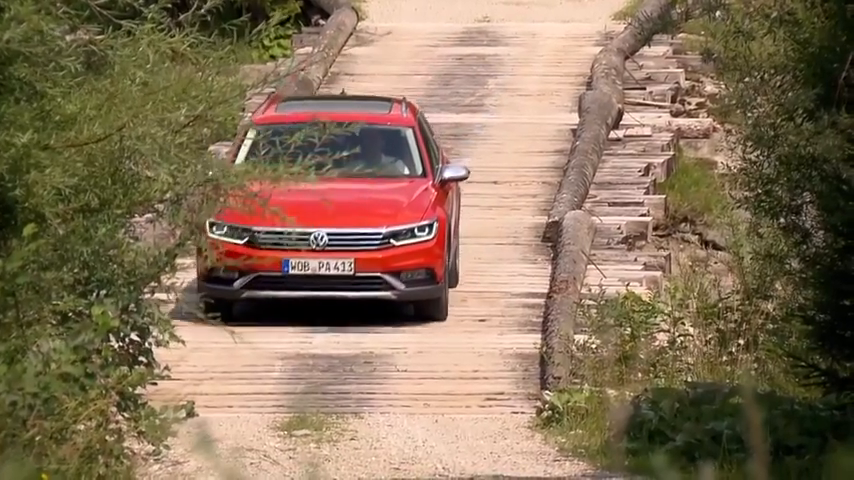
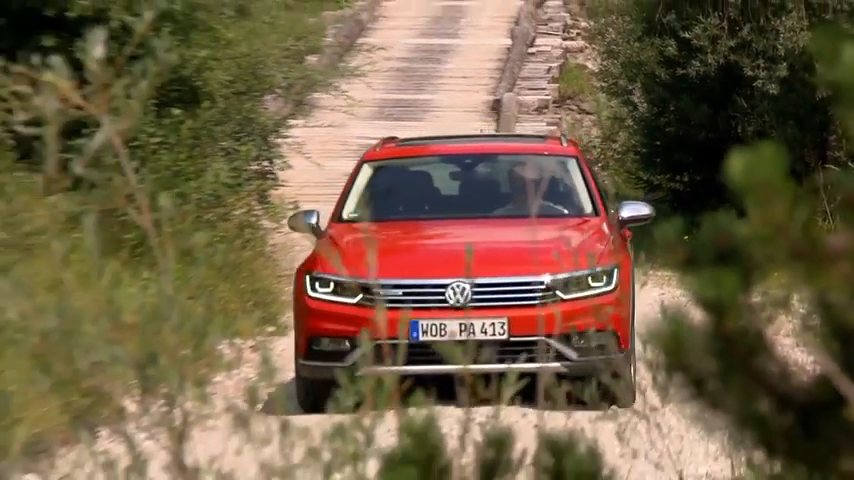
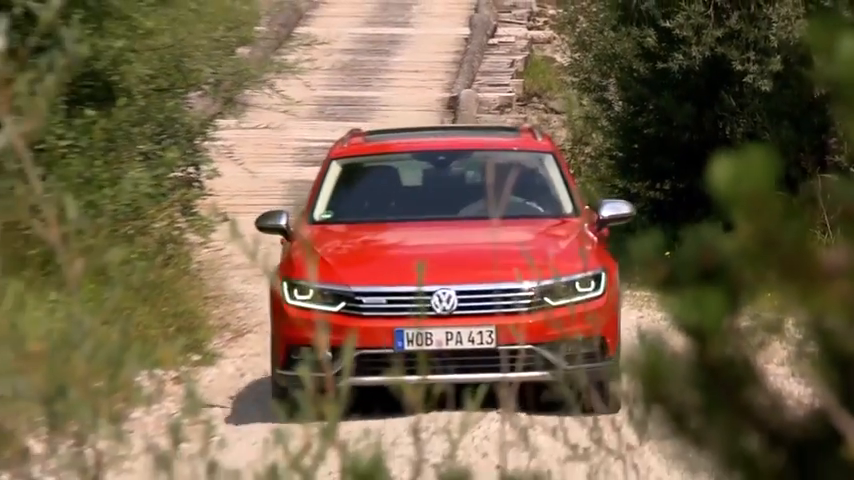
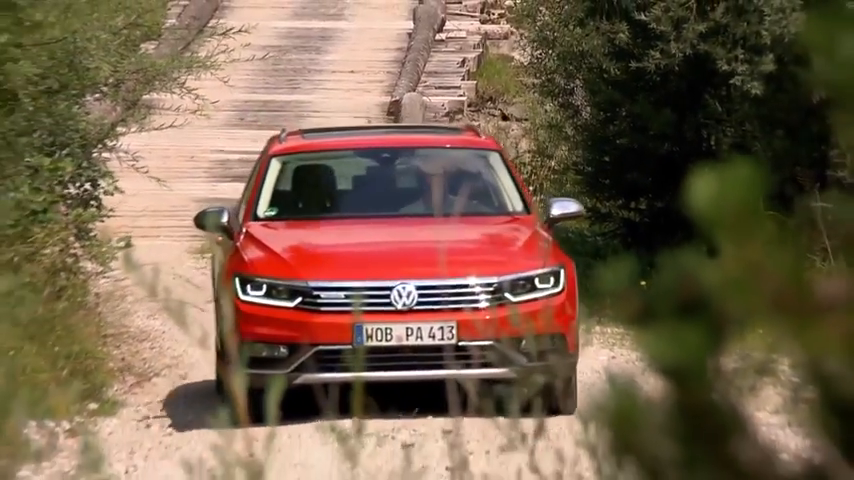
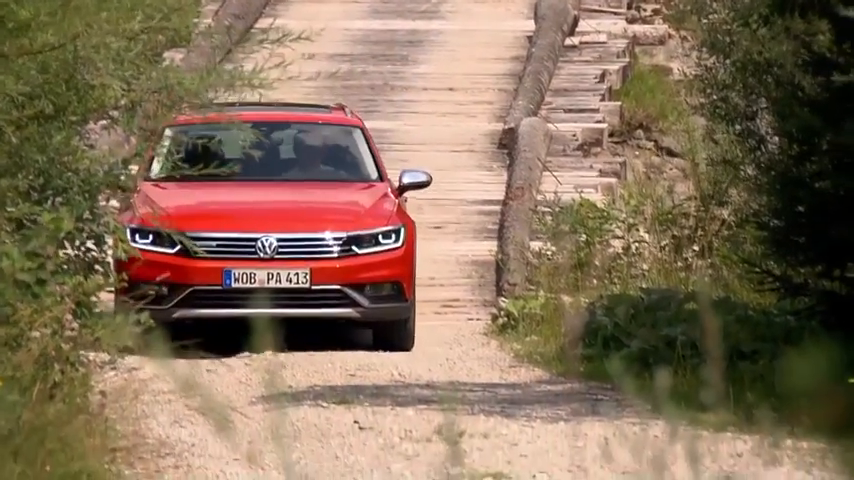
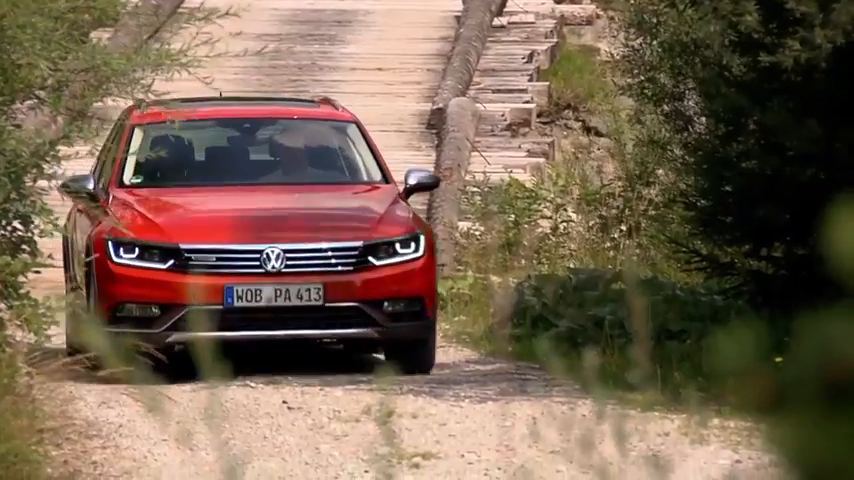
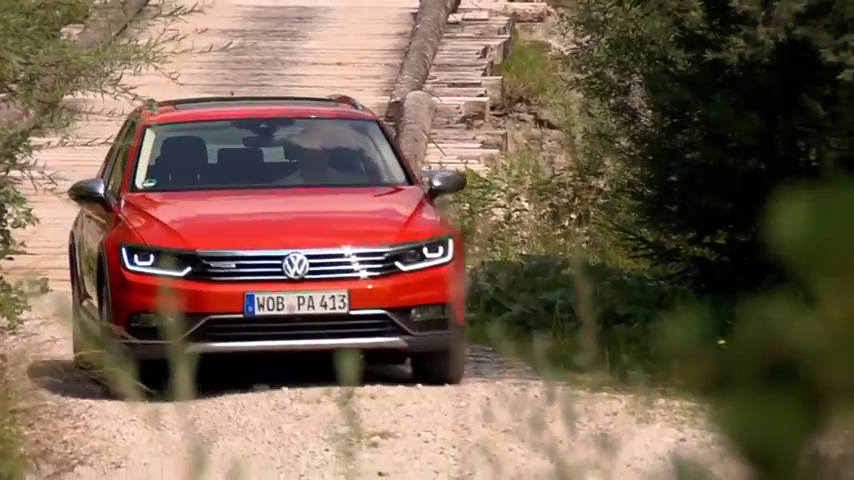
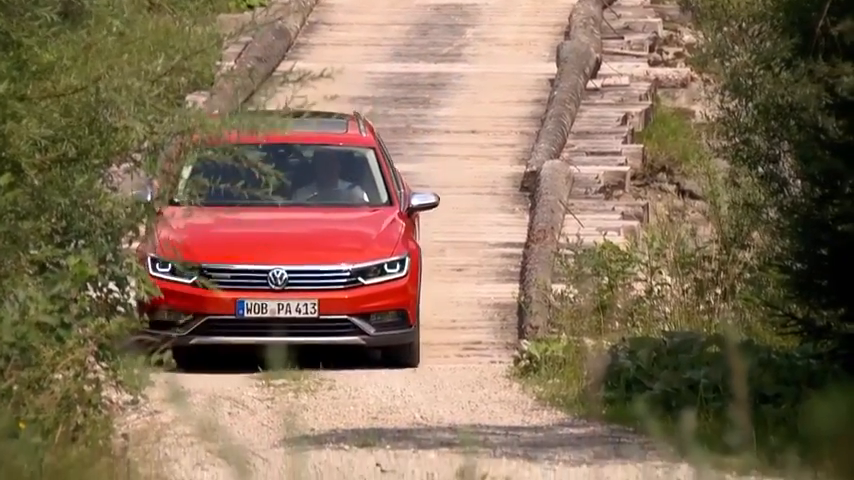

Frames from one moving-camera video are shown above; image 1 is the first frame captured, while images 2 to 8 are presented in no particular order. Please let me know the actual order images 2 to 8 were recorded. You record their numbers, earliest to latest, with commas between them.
8, 5, 6, 7, 4, 3, 2
